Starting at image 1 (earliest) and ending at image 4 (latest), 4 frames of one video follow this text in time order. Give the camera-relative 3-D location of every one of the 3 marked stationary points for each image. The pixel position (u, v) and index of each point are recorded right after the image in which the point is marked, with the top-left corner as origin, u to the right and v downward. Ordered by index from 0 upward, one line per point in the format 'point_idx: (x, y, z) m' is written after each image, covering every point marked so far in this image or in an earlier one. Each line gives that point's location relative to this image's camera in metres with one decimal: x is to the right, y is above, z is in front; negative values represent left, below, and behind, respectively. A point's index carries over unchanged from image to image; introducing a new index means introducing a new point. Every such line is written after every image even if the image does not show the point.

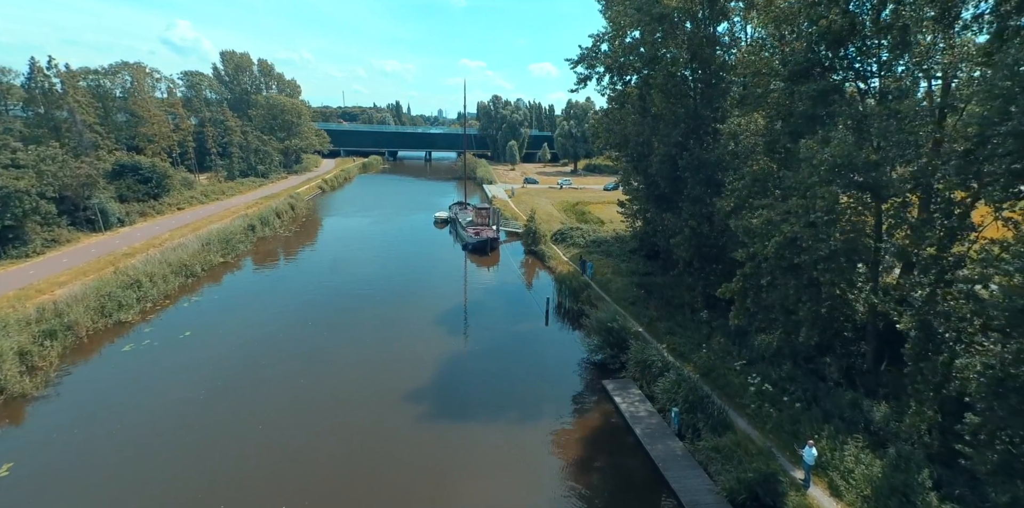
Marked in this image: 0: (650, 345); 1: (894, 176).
0: (+5.0, -3.3, +18.1) m
1: (+8.6, +1.8, +11.2) m
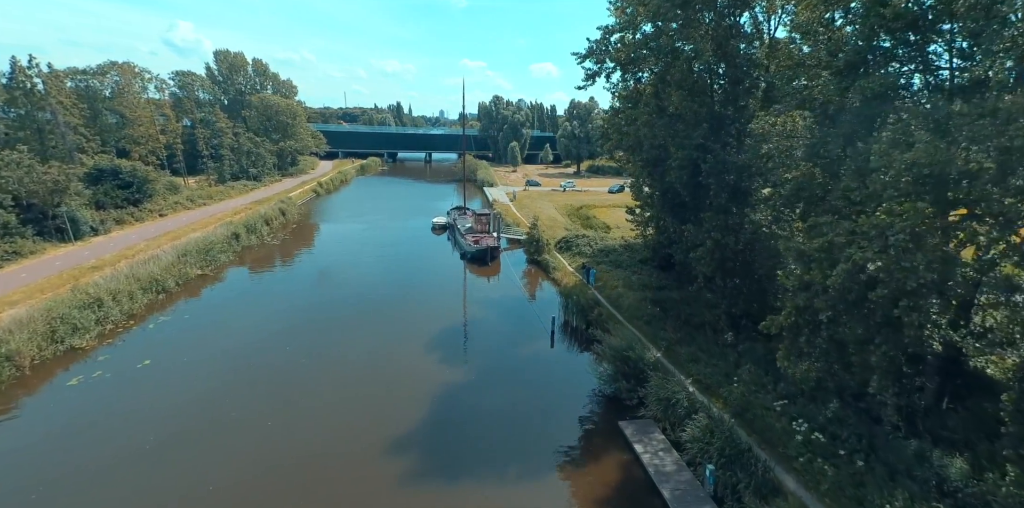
0: (+5.1, -4.0, +15.8) m
1: (+8.7, +1.1, +8.9) m
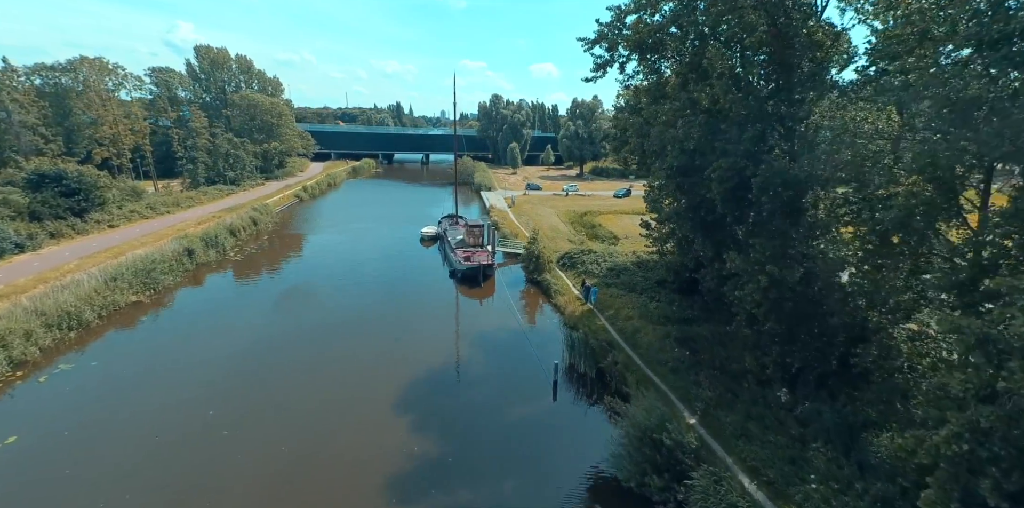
0: (+4.8, -5.0, +11.4) m
1: (+8.4, +0.1, +4.5) m
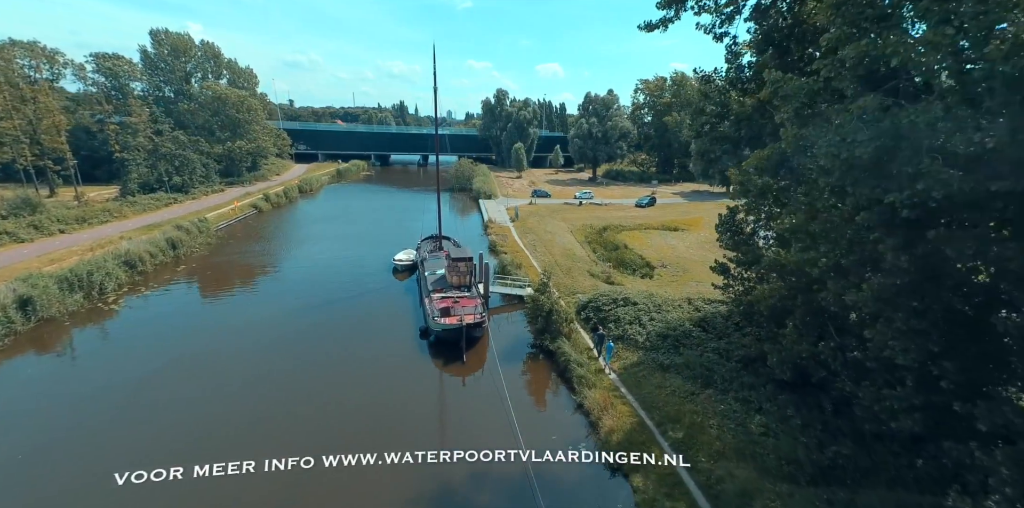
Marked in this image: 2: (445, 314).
0: (+4.6, -7.1, +1.6) m
1: (+8.1, -2.0, -5.4) m
2: (-2.7, -2.3, +20.1) m
